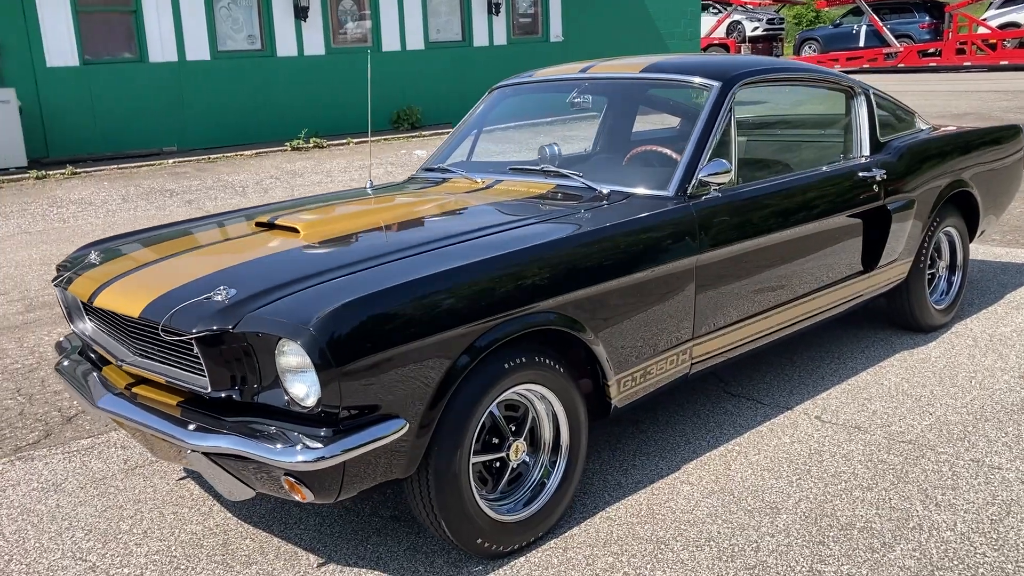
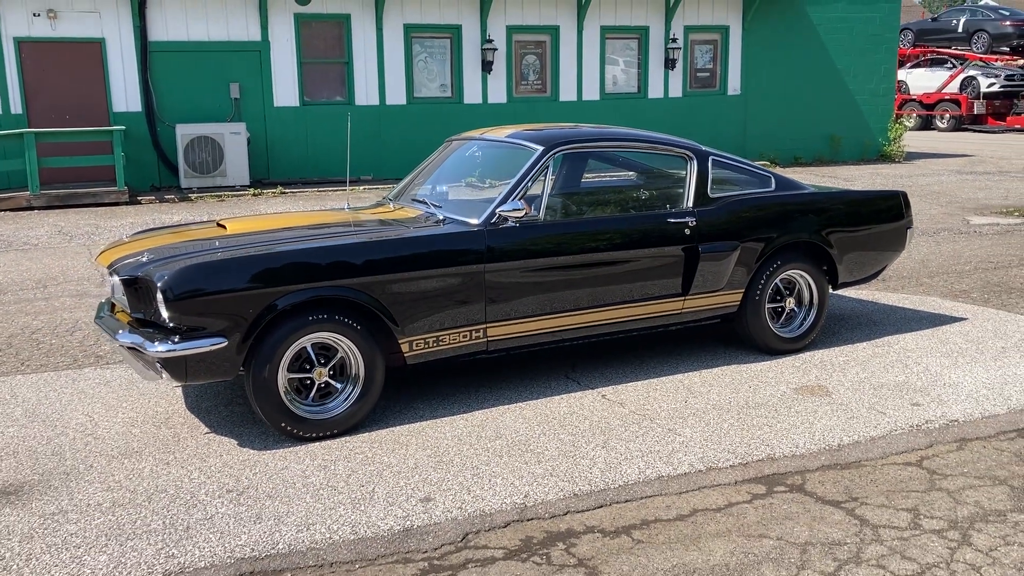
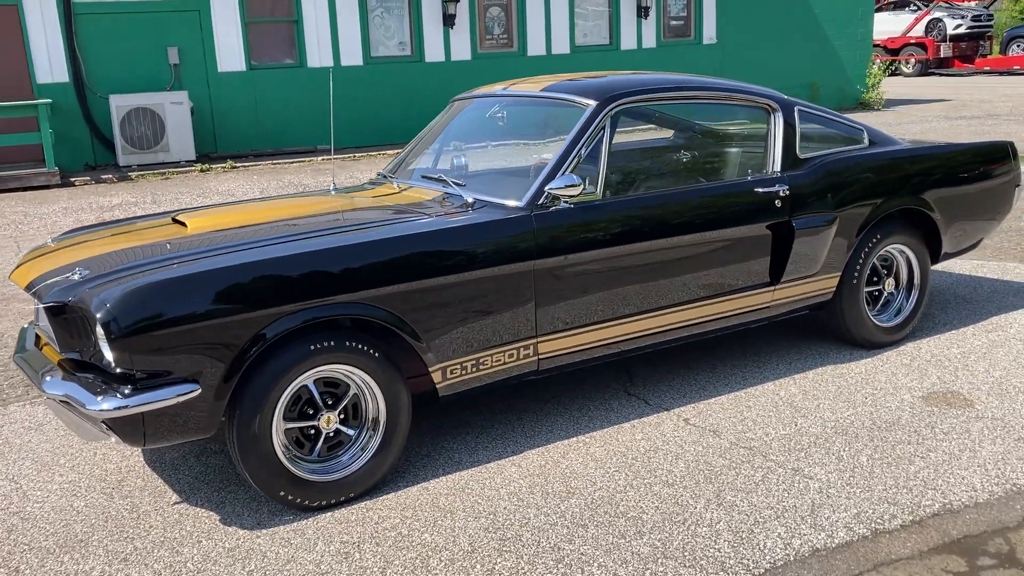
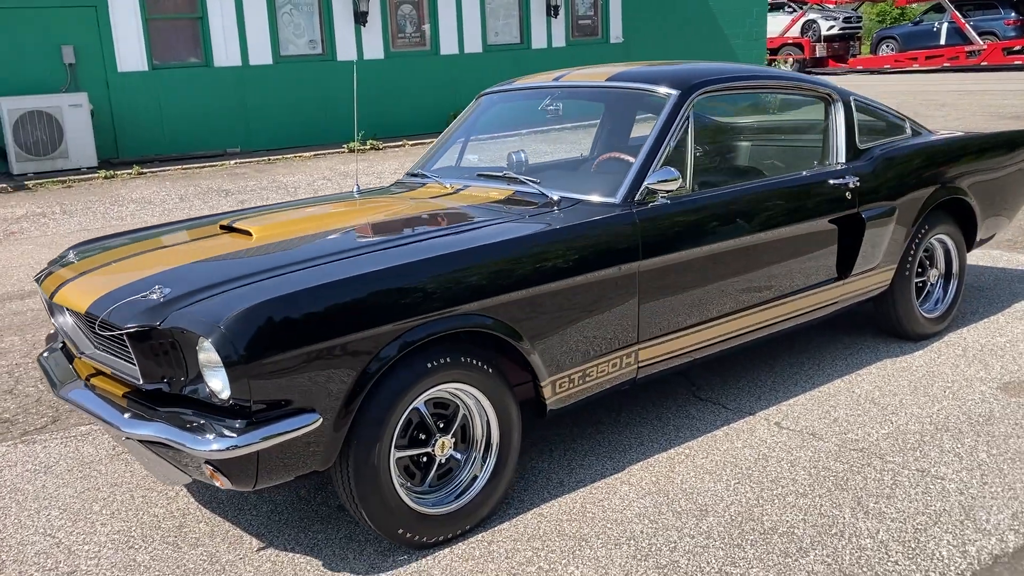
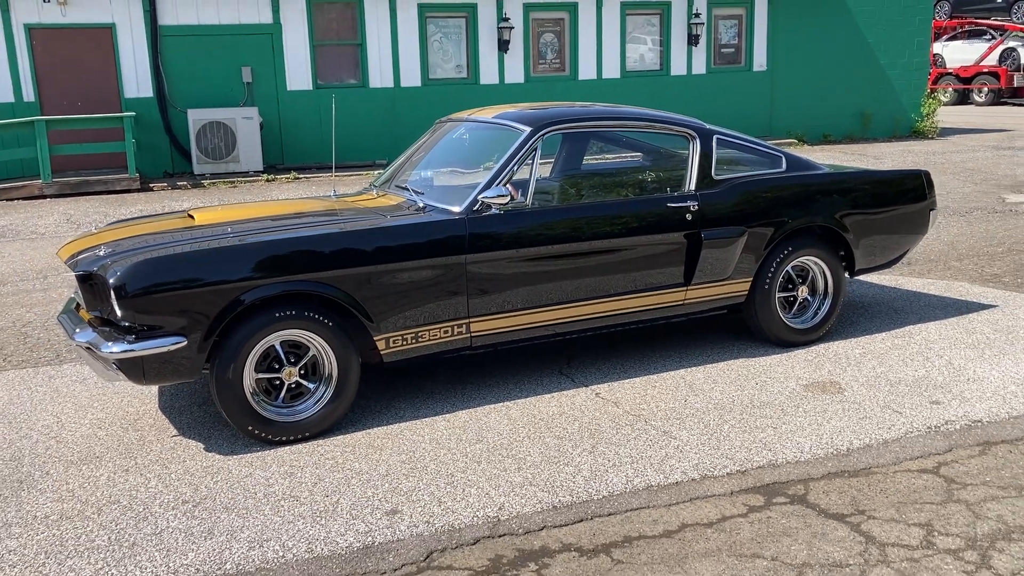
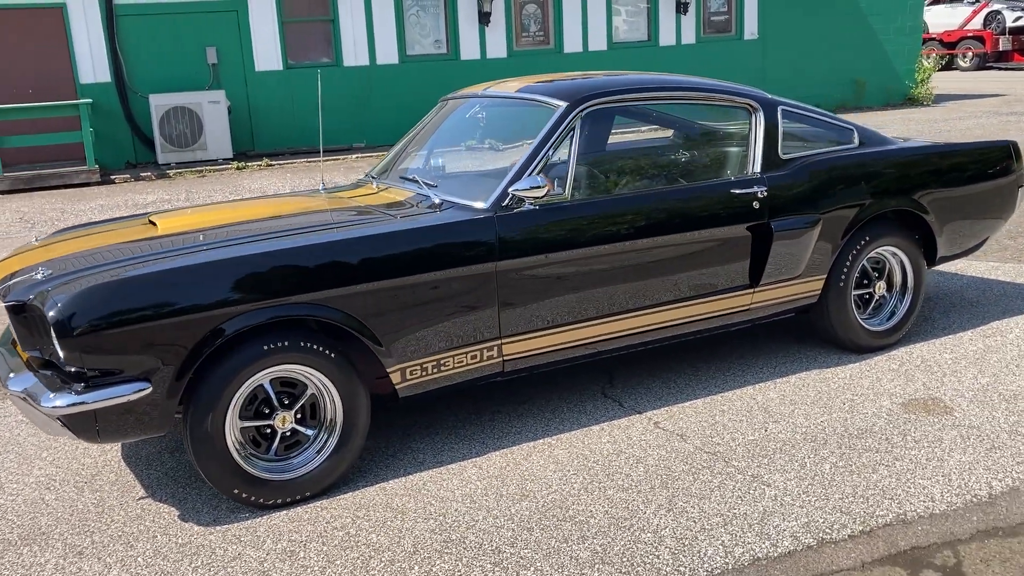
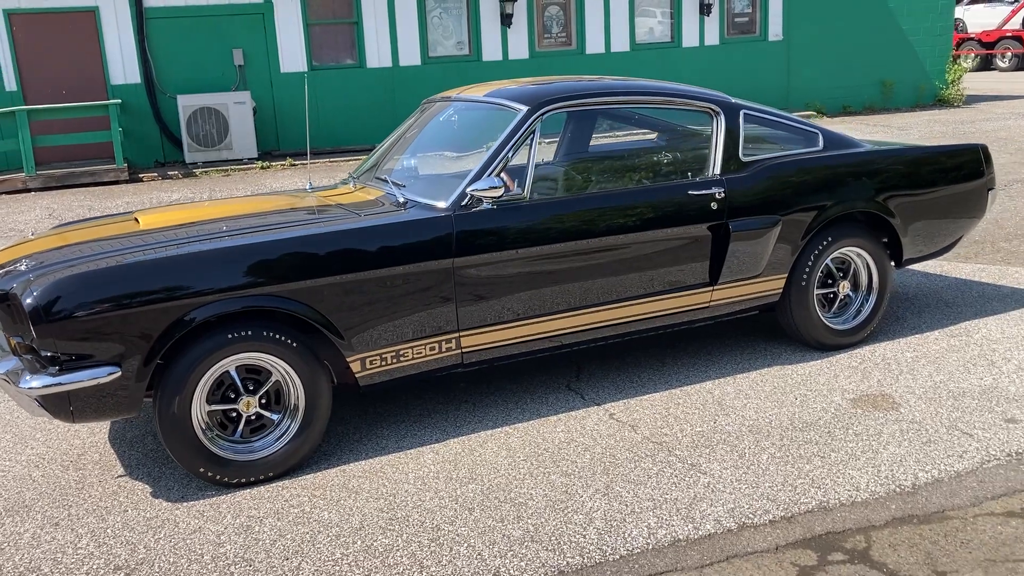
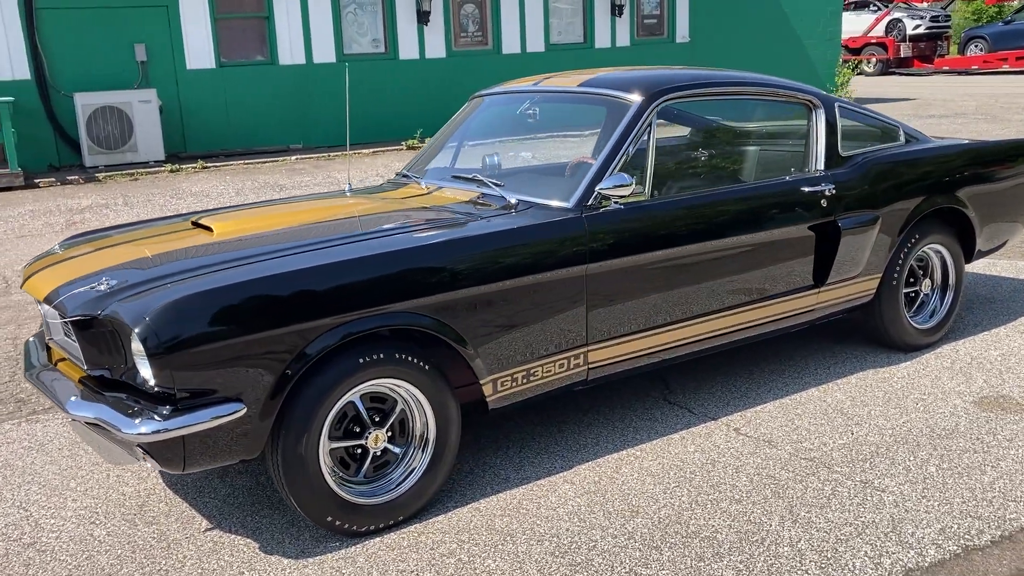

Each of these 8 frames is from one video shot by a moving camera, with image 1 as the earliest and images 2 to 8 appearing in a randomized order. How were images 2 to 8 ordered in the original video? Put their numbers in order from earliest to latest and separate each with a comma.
4, 8, 3, 6, 7, 5, 2
